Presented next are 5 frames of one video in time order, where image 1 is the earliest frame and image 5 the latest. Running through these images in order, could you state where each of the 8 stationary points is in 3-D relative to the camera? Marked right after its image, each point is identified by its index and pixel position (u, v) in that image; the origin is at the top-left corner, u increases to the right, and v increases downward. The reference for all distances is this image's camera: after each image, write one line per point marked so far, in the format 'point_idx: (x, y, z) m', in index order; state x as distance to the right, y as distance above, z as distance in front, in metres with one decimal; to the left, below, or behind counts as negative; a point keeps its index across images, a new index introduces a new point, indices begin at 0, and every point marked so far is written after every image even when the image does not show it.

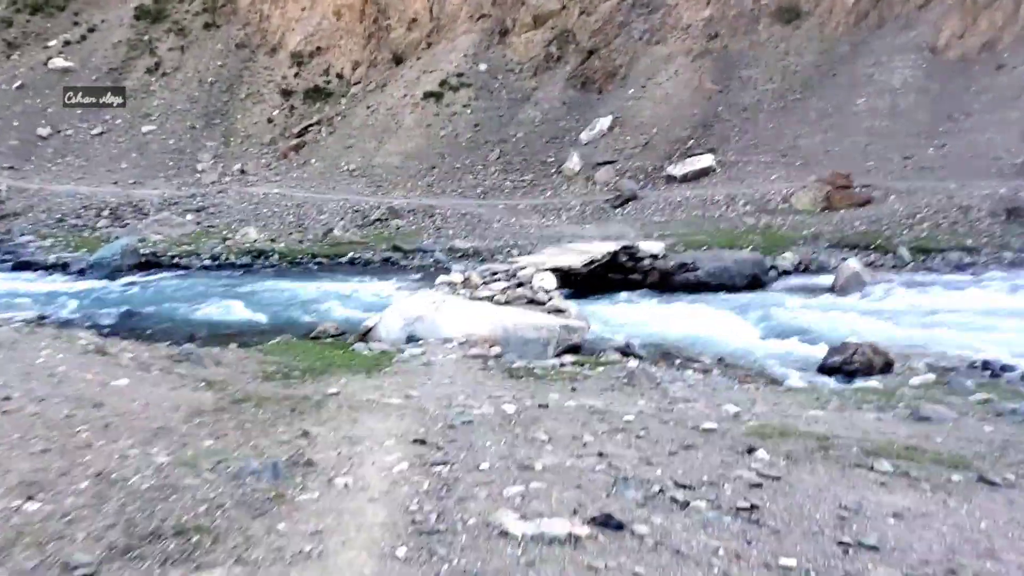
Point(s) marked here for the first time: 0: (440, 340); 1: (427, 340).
0: (-1.0, -0.7, +9.7) m
1: (-1.2, -0.7, +9.8) m
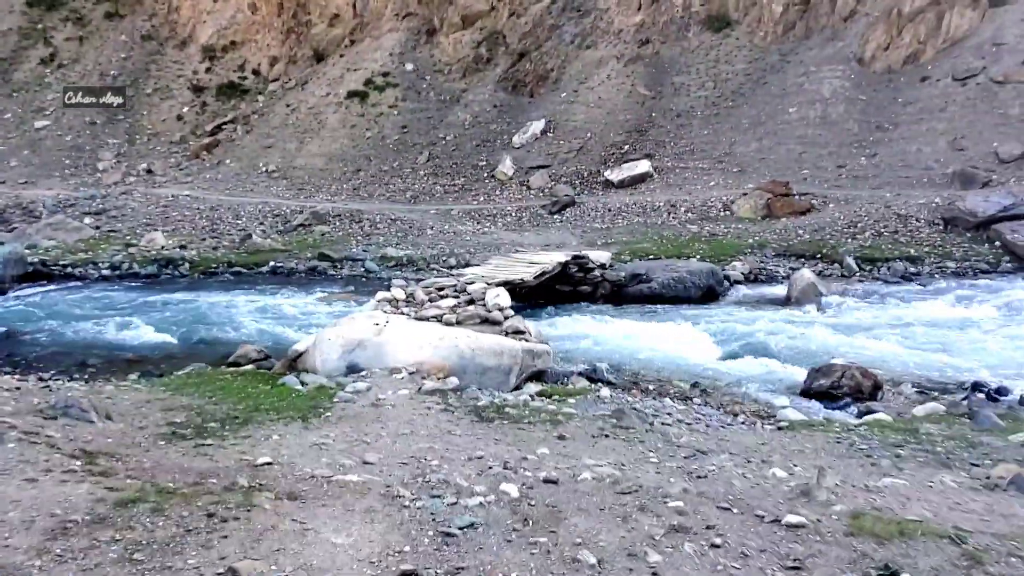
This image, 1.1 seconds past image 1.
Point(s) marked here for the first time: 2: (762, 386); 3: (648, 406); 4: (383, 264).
0: (-1.5, -0.9, +8.3) m
1: (-1.7, -0.9, +8.4) m
2: (+3.3, -1.3, +9.7) m
3: (+1.5, -1.3, +8.0) m
4: (-3.4, +0.6, +18.9) m
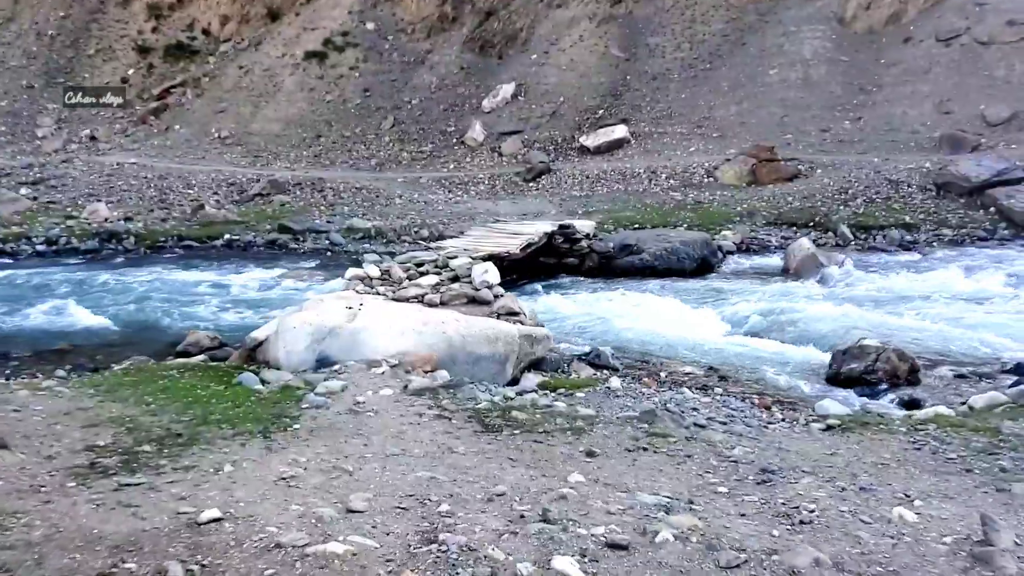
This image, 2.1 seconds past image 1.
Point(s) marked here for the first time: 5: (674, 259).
0: (-1.5, -0.7, +7.1) m
1: (-1.7, -0.7, +7.2) m
2: (+3.2, -1.0, +8.7) m
3: (+1.5, -1.1, +6.9) m
4: (-3.9, +1.2, +17.5) m
5: (+3.1, +0.6, +14.1) m
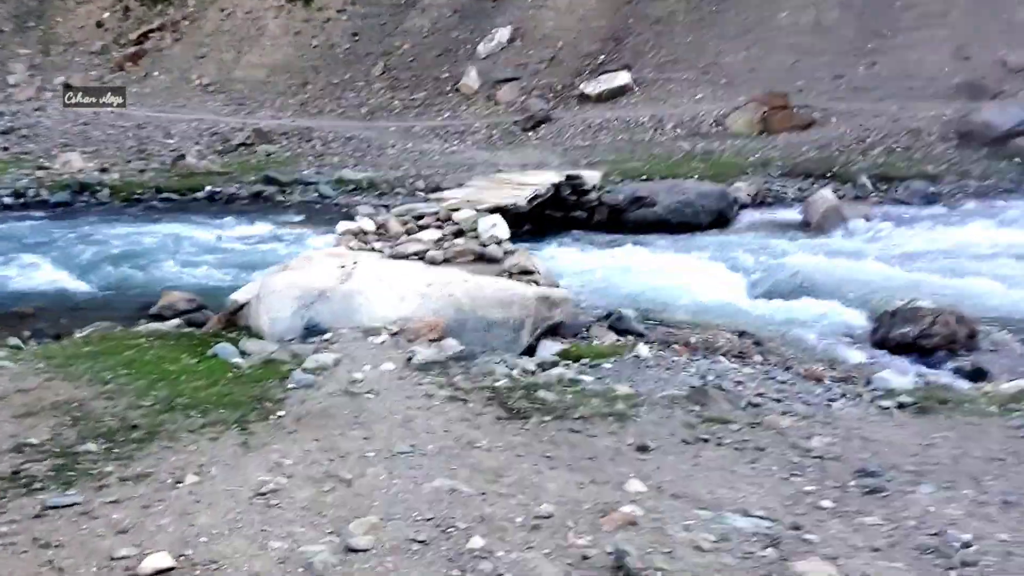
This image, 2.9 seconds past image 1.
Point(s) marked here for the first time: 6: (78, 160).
0: (-1.3, -0.3, +6.2) m
1: (-1.5, -0.3, +6.3) m
2: (+3.4, -0.5, +7.9) m
3: (+1.6, -0.7, +6.1) m
4: (-3.9, +2.2, +16.4) m
5: (+3.2, +1.4, +13.1) m
6: (-11.7, +3.4, +19.6) m
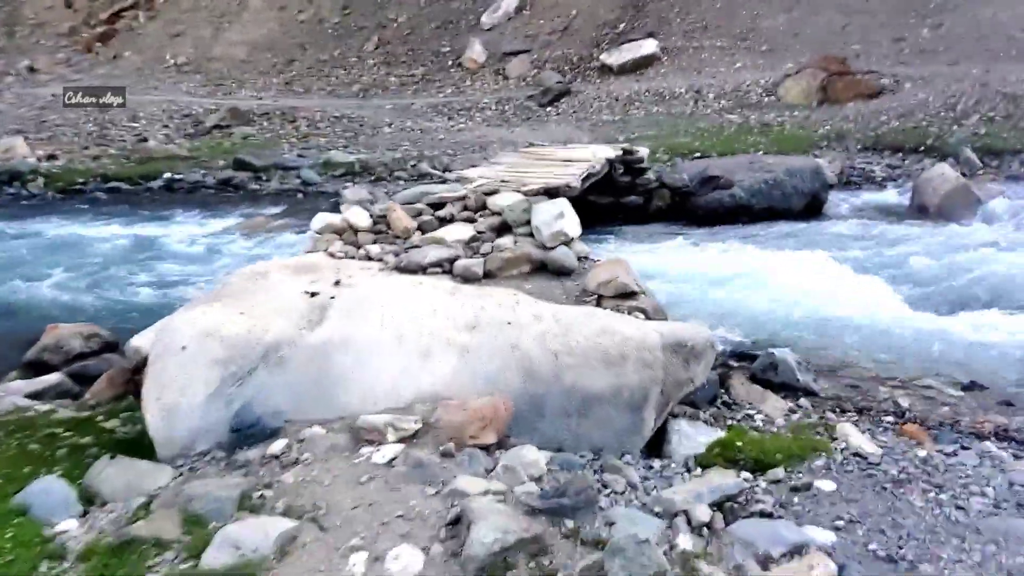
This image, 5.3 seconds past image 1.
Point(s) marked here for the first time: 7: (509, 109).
0: (-0.8, -0.6, +3.2) m
1: (-1.0, -0.6, +3.3) m
2: (+3.9, -0.6, +4.9) m
3: (+2.2, -0.9, +3.1) m
4: (-3.4, +2.1, +13.4) m
5: (+3.7, +1.3, +10.1) m
6: (-11.3, +3.2, +16.5) m
7: (0.0, +4.8, +19.2) m
